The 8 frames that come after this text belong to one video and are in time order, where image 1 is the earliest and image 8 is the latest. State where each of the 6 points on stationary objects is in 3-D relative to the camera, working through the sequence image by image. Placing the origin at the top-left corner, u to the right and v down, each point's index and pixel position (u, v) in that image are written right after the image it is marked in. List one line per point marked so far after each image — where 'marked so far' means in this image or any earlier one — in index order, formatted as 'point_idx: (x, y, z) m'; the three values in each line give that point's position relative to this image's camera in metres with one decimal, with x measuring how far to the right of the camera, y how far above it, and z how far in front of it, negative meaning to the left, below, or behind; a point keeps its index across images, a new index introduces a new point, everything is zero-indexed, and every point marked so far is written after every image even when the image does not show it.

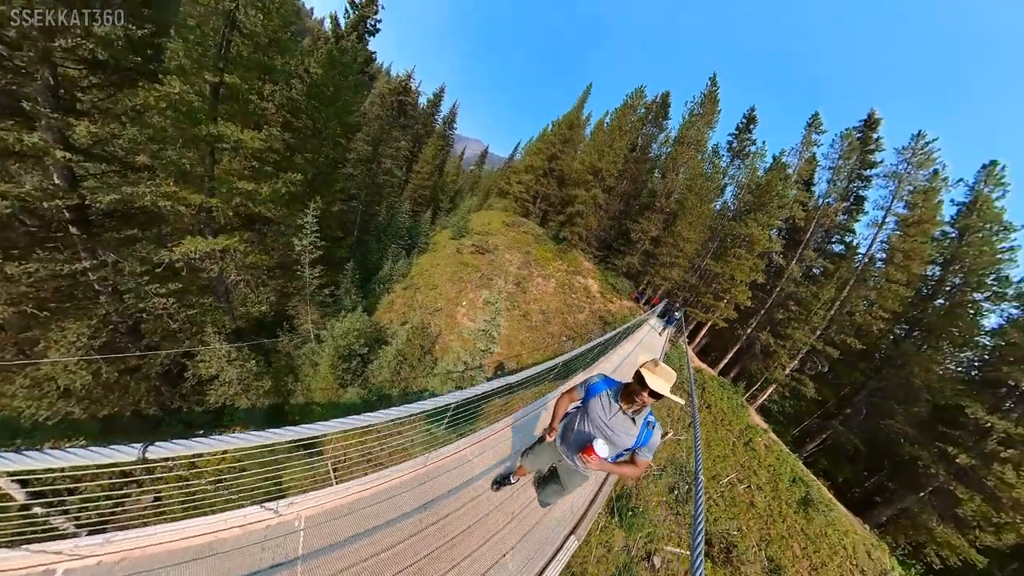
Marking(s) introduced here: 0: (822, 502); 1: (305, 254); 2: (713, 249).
0: (+15.9, -10.5, +12.0) m
1: (-10.3, +1.9, +12.1) m
2: (+14.4, +2.6, +17.0) m
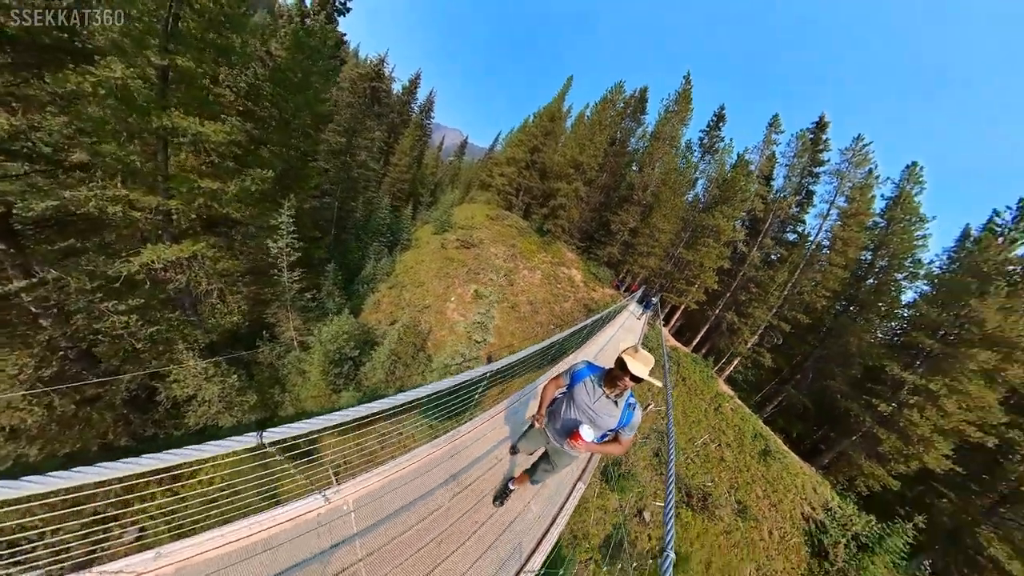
0: (+16.0, -9.5, +14.2) m
1: (-10.7, +1.6, +11.2) m
2: (+13.4, +3.7, +18.5) m
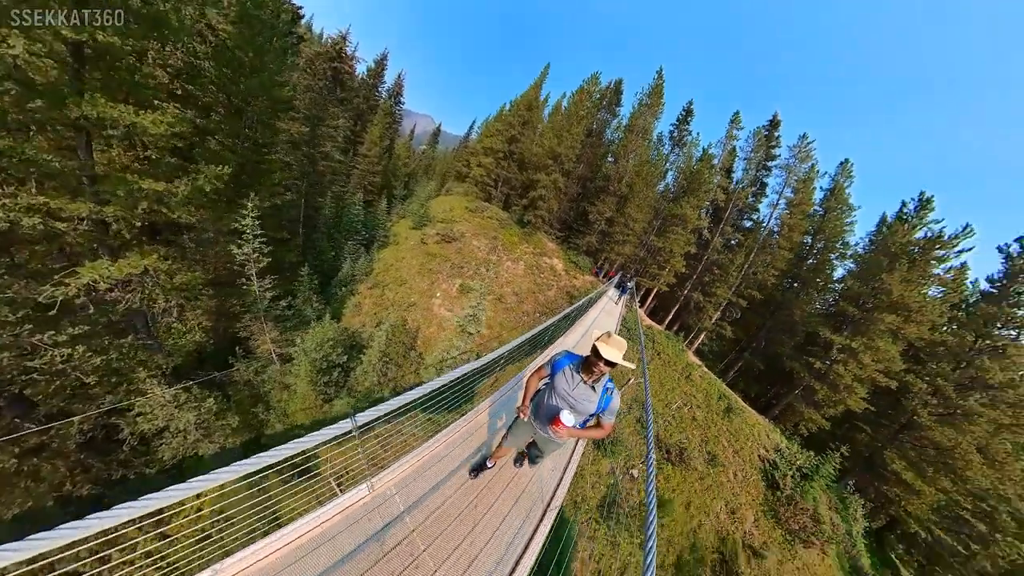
0: (+15.7, -8.2, +16.6) m
1: (-10.9, +1.1, +10.1) m
2: (+11.9, +5.0, +19.9) m
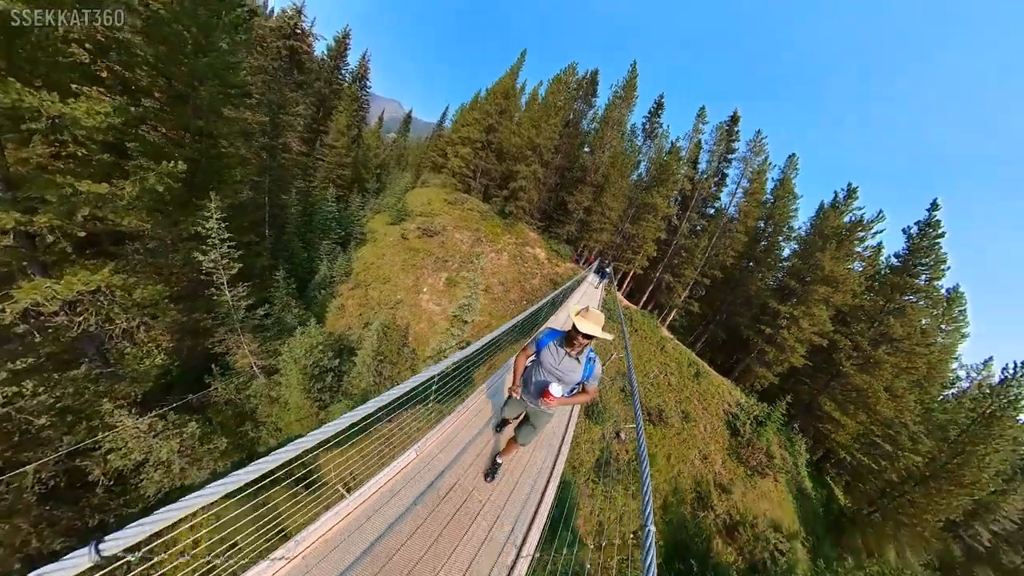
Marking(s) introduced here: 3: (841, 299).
0: (+15.2, -6.7, +19.0) m
1: (-11.1, +0.7, +9.1) m
2: (+10.3, +6.4, +21.1) m
3: (+24.1, -1.1, +17.3) m
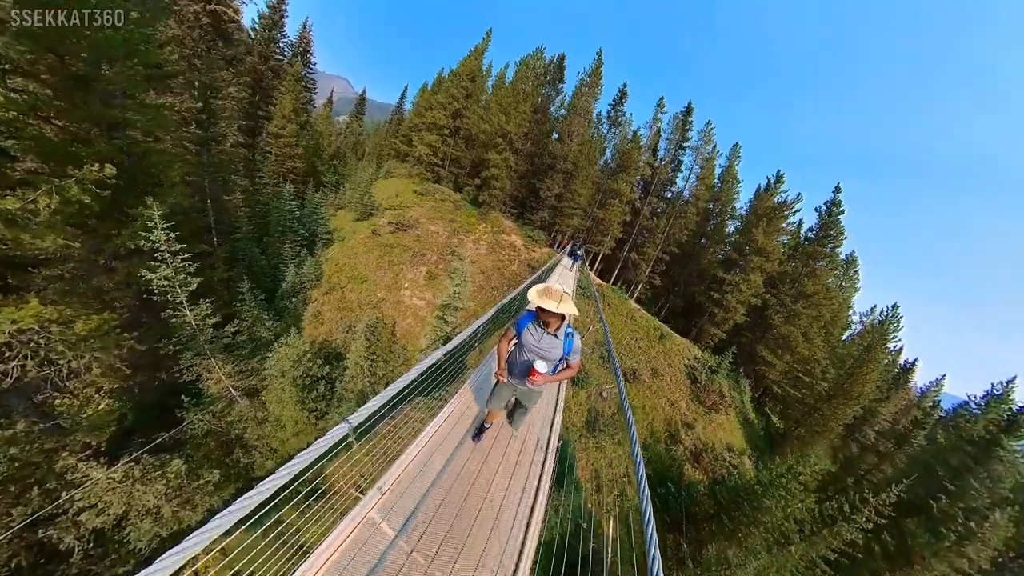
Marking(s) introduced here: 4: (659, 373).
0: (+14.0, -4.4, +21.8) m
1: (-11.1, -0.1, +7.9) m
2: (+7.8, +8.3, +22.3) m
3: (+22.5, +1.8, +21.0) m
4: (+10.8, -6.3, +17.9) m
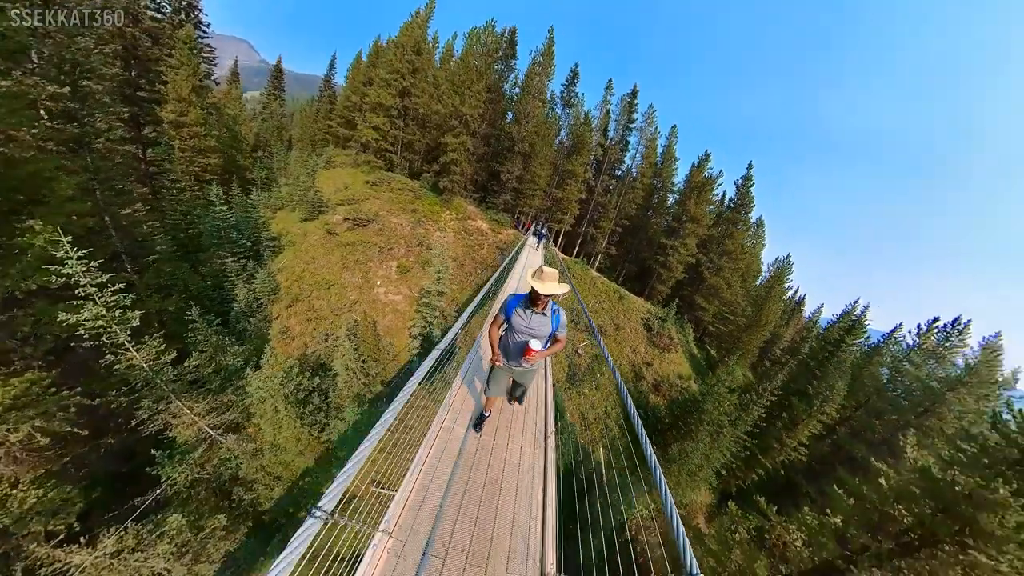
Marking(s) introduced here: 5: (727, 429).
0: (+11.5, -1.1, +25.1) m
1: (-10.8, -1.2, +6.5) m
2: (+3.9, +10.7, +23.2) m
3: (+19.2, +6.2, +25.2) m
4: (+9.4, -3.7, +20.8) m
5: (+11.9, -7.7, +13.4) m
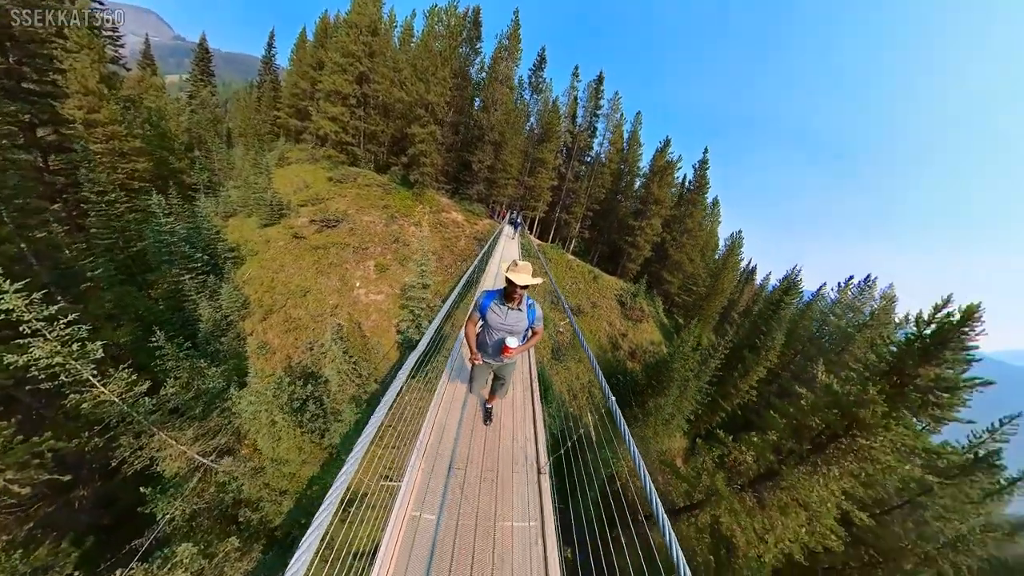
0: (+9.4, +1.0, +26.6) m
1: (-10.6, -2.1, +5.8) m
2: (+1.0, +11.9, +23.2) m
3: (+16.4, +9.0, +27.1) m
4: (+8.0, -2.0, +22.3) m
5: (+11.6, -6.1, +15.5) m
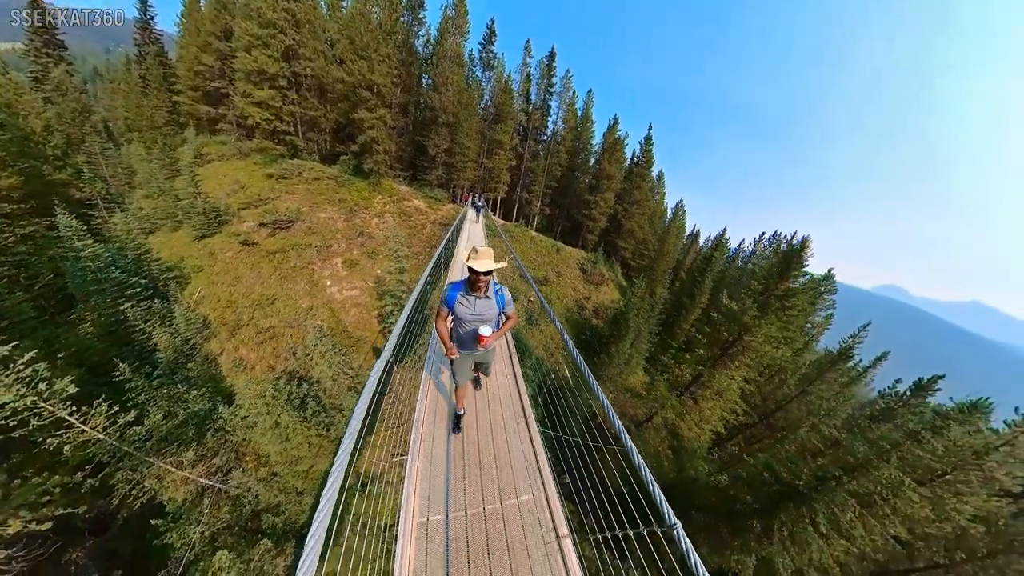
0: (+5.7, +4.3, +28.5) m
1: (-9.9, -3.3, +5.3) m
2: (-3.2, +13.6, +22.7) m
3: (+11.5, +13.2, +29.3) m
4: (+5.5, +0.8, +24.4) m
5: (+10.7, -3.4, +18.7) m
